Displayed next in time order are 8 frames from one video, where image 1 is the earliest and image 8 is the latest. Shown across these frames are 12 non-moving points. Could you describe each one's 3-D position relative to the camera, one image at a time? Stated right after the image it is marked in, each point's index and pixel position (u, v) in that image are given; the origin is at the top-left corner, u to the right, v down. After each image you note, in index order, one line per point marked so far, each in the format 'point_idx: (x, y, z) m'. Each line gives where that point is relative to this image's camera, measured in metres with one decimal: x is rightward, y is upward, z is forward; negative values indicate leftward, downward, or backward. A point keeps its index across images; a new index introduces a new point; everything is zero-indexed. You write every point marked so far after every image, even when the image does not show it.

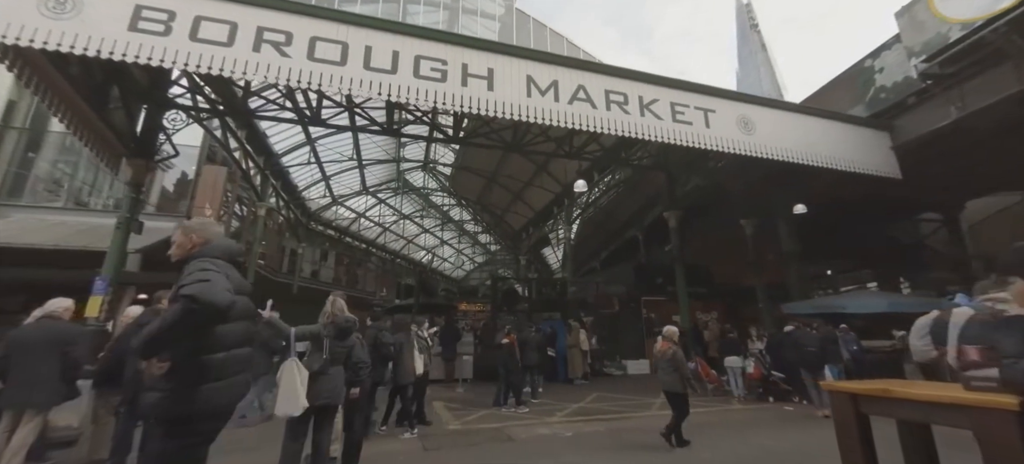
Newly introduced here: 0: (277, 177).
0: (-10.9, +2.6, +17.9) m
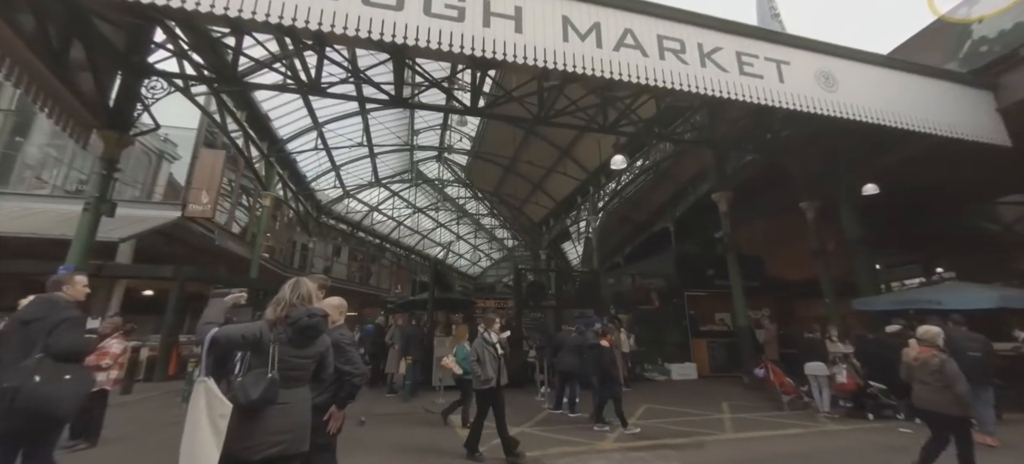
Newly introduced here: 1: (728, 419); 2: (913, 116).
0: (-10.0, +3.0, +16.9) m
1: (+3.8, -3.3, +6.8) m
2: (+8.7, +2.5, +8.4) m
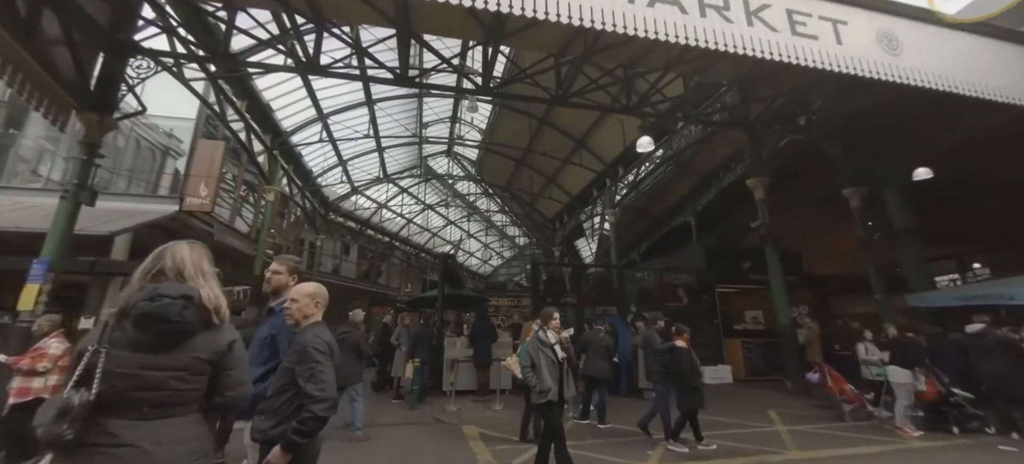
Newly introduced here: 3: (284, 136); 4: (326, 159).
0: (-9.4, +3.1, +16.3) m
1: (+4.1, -3.1, +5.9) m
2: (+9.0, +2.8, +7.3) m
3: (-8.6, +3.6, +14.4) m
4: (-8.8, +3.5, +18.3) m
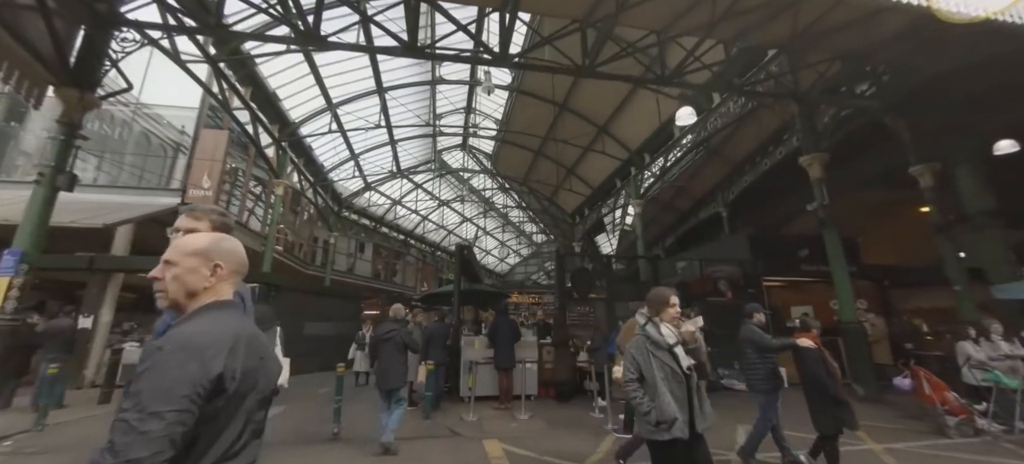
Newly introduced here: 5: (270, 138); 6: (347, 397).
0: (-8.7, +3.3, +15.7) m
1: (+4.5, -2.7, +4.7) m
2: (+9.4, +3.2, +6.0) m
3: (-7.9, +3.8, +13.8) m
4: (-8.0, +3.6, +17.7) m
5: (-8.4, +3.3, +13.4) m
6: (-3.6, -3.5, +8.2) m
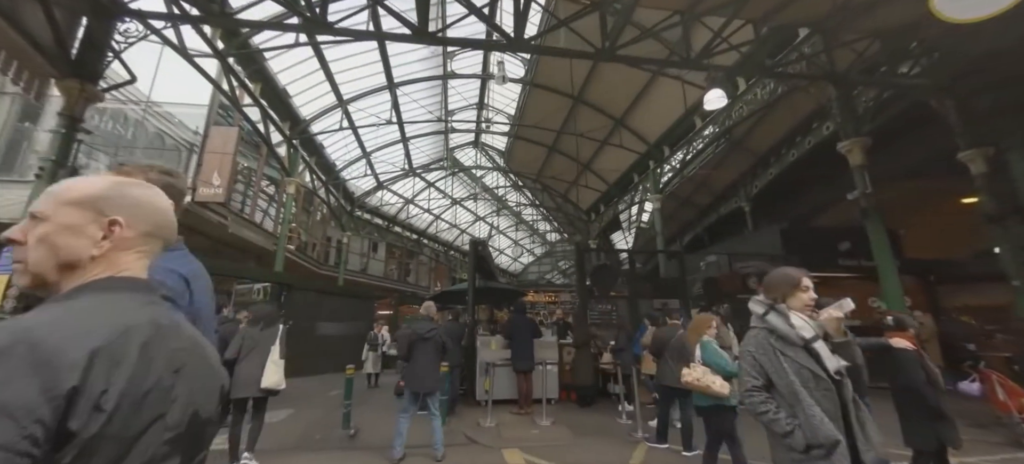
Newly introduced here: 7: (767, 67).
0: (-8.1, +3.3, +15.5) m
1: (+4.8, -2.6, +4.2) m
2: (+9.6, +3.4, +5.2) m
3: (-7.4, +3.8, +13.6) m
4: (-7.4, +3.7, +17.5) m
5: (-7.9, +3.3, +13.2) m
6: (-3.2, -3.4, +7.9) m
7: (+5.6, +3.7, +8.5) m
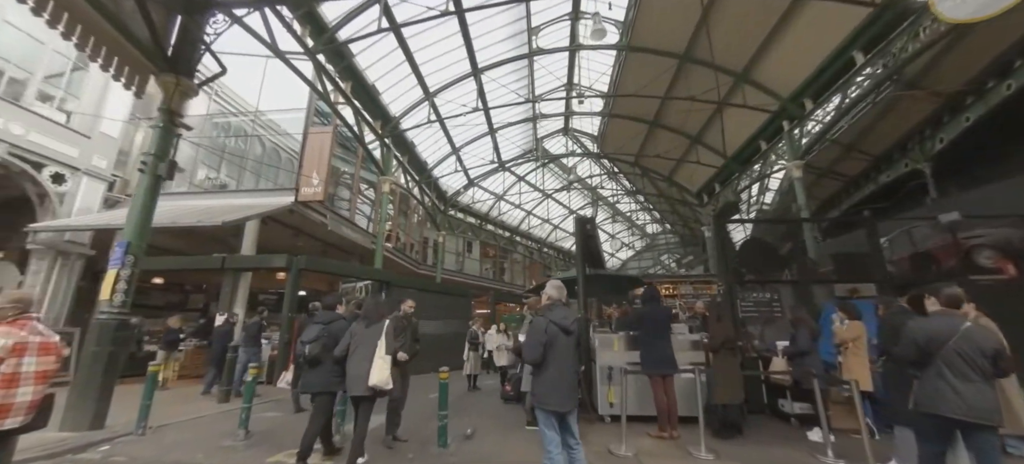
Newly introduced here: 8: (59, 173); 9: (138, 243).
0: (-4.4, +3.3, +15.6) m
1: (+5.8, -1.8, +1.5) m
2: (+10.4, +4.4, +1.5) m
3: (-4.2, +3.9, +13.6) m
4: (-3.3, +3.8, +17.4) m
5: (-4.8, +3.4, +13.3) m
6: (-1.0, -3.1, +7.0) m
7: (+7.3, +4.5, +5.6) m
8: (-10.3, +1.3, +8.7) m
9: (-5.1, -0.1, +5.3) m
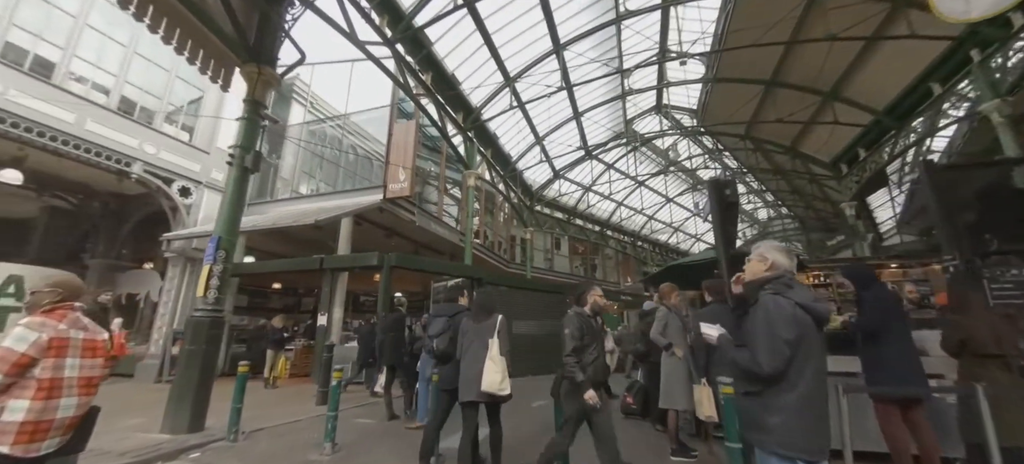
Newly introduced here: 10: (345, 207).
0: (-1.0, +3.5, +15.0) m
1: (+6.3, -1.1, -1.0) m
2: (+10.4, +5.4, -1.9) m
3: (-1.3, +4.0, +13.0) m
4: (+0.4, +4.0, +16.6) m
5: (-1.9, +3.5, +12.9) m
6: (+0.8, -2.8, +5.8) m
7: (+8.2, +5.3, +2.8) m
8: (-8.1, +1.1, +9.6) m
9: (-3.7, -0.1, +5.1) m
10: (-4.3, +0.7, +9.9) m
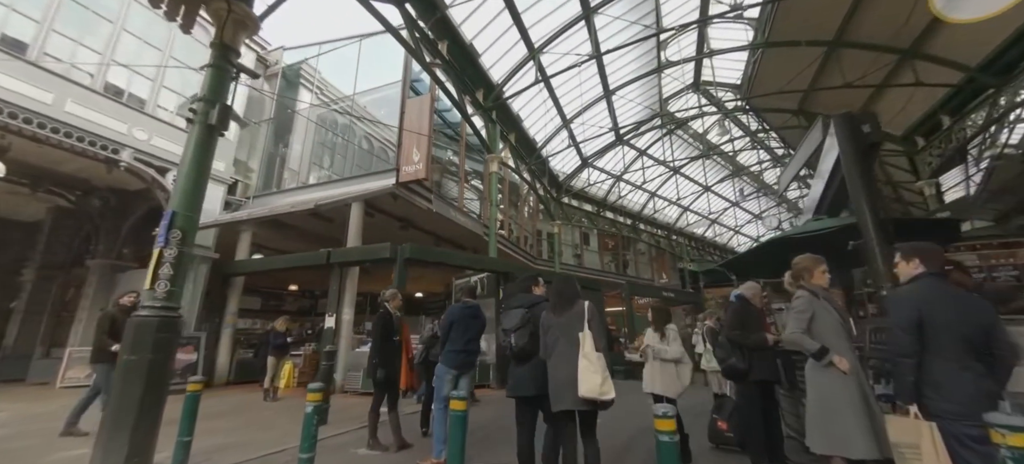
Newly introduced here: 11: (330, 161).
0: (-0.1, +3.8, +13.8) m
1: (+6.3, -0.6, -2.7) m
2: (+10.2, +6.0, -3.8) m
3: (-0.5, +4.3, +11.8) m
4: (+1.4, +4.3, +15.2) m
5: (-1.1, +3.7, +11.7) m
6: (+1.3, -2.5, +4.4) m
7: (+8.3, +5.8, +1.0) m
8: (-7.4, +1.2, +8.7) m
9: (-3.3, +0.2, +3.9) m
10: (-3.6, +0.9, +8.8) m
11: (-5.1, +2.0, +10.9) m
